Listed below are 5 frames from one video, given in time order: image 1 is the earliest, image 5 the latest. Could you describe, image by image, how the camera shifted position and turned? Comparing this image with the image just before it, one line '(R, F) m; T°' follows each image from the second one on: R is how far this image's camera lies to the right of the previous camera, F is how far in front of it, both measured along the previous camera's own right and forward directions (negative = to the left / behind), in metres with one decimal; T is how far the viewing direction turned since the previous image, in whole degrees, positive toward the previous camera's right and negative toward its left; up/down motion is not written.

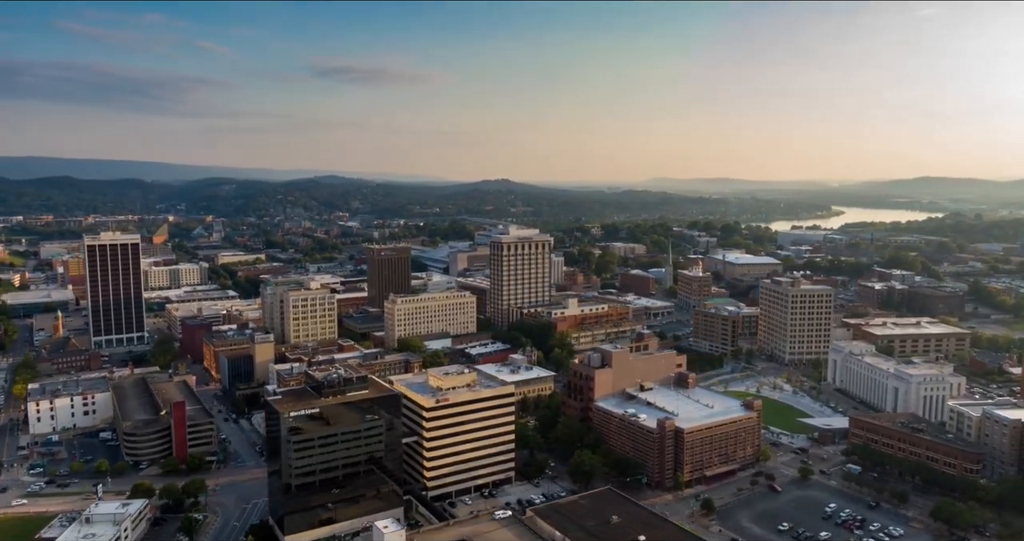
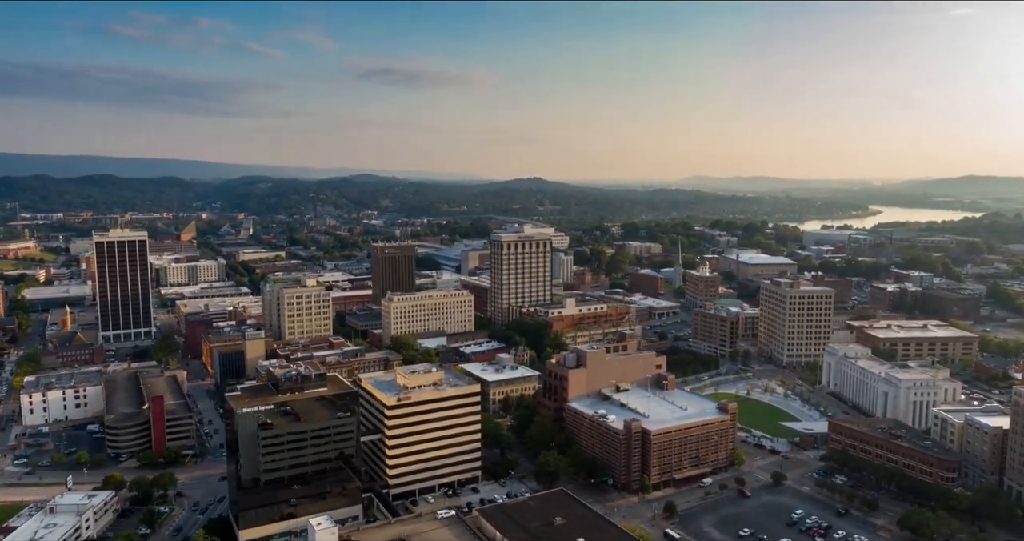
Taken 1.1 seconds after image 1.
(+4.1, +0.3) m; -3°
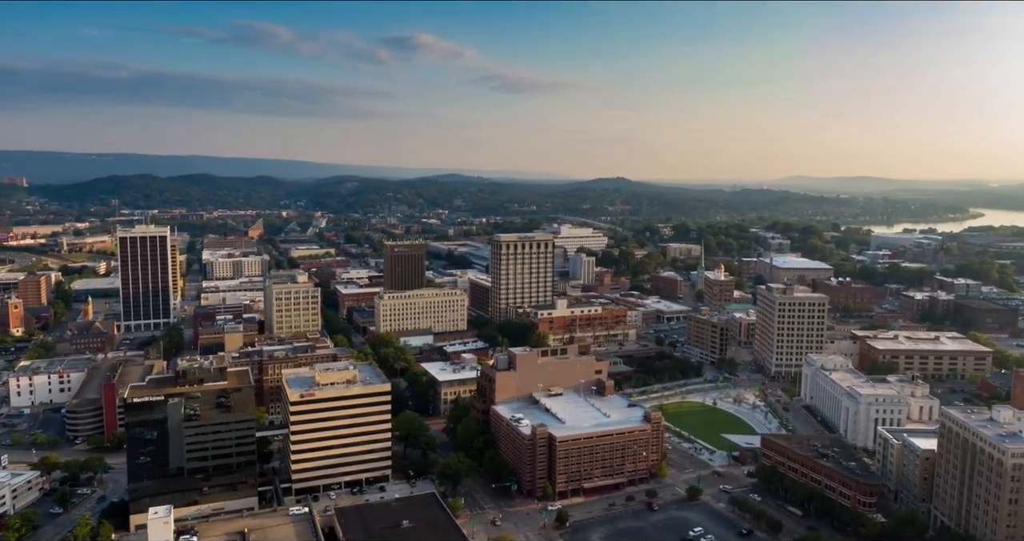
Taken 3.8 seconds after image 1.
(+10.6, +1.1) m; -7°
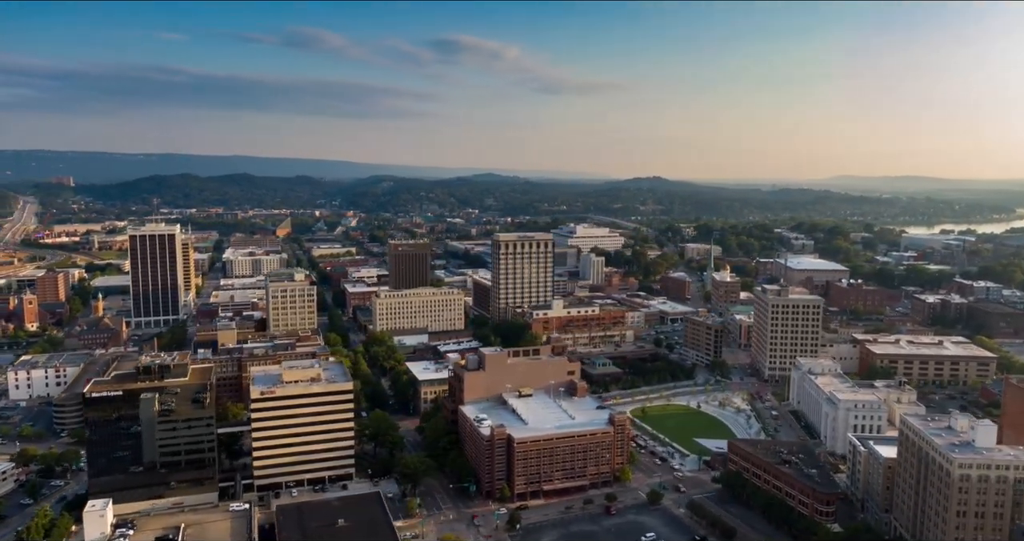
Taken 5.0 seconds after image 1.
(+4.5, +0.4) m; -3°
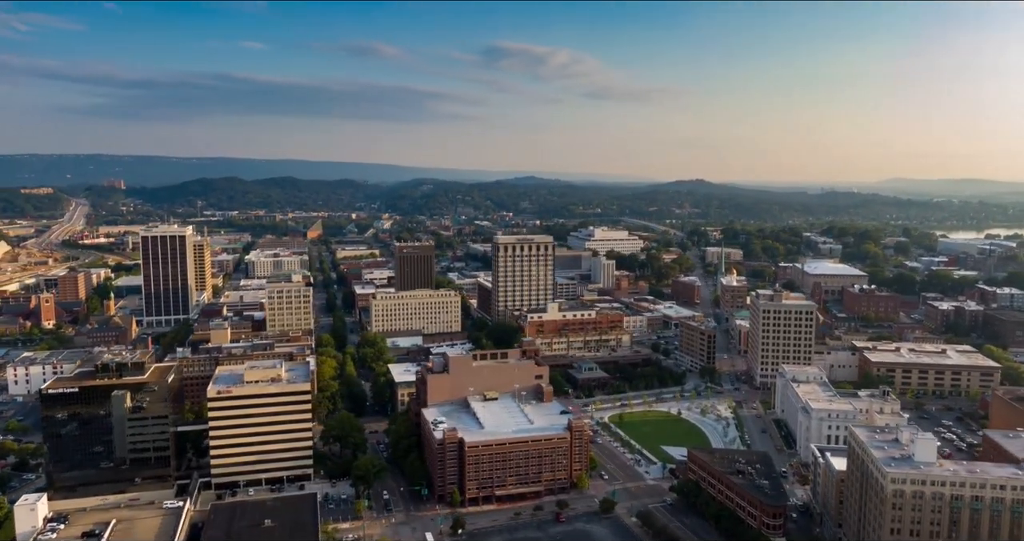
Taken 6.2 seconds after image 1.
(+5.2, +0.6) m; -3°
